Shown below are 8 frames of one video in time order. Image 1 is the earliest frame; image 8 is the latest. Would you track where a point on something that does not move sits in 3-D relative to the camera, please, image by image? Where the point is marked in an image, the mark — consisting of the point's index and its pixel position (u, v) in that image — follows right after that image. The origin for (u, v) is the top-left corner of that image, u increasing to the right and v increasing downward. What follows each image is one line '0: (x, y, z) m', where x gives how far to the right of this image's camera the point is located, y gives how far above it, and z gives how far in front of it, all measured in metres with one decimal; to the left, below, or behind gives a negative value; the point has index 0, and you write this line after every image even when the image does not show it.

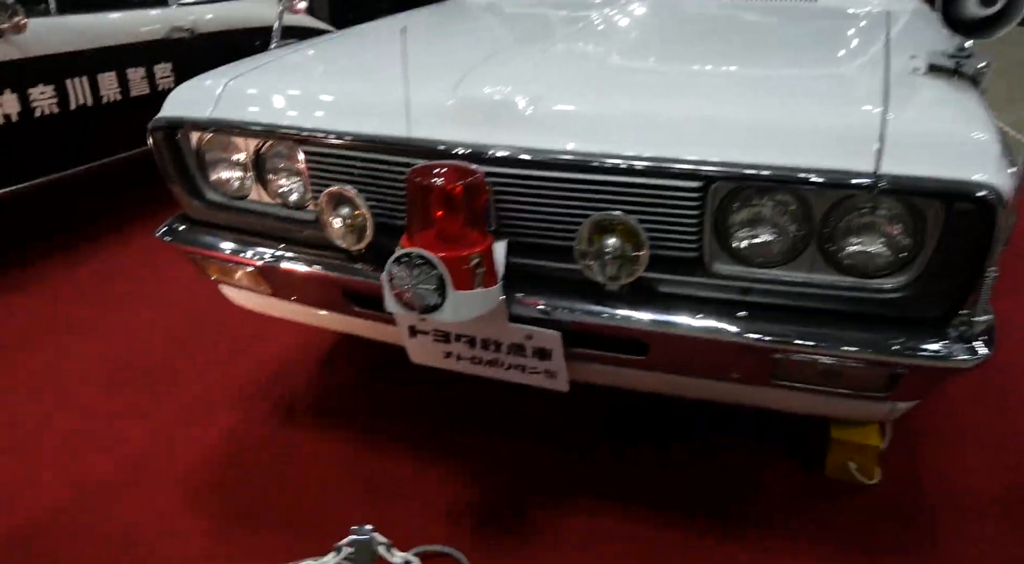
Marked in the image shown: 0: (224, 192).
0: (-0.7, +0.2, +1.8) m
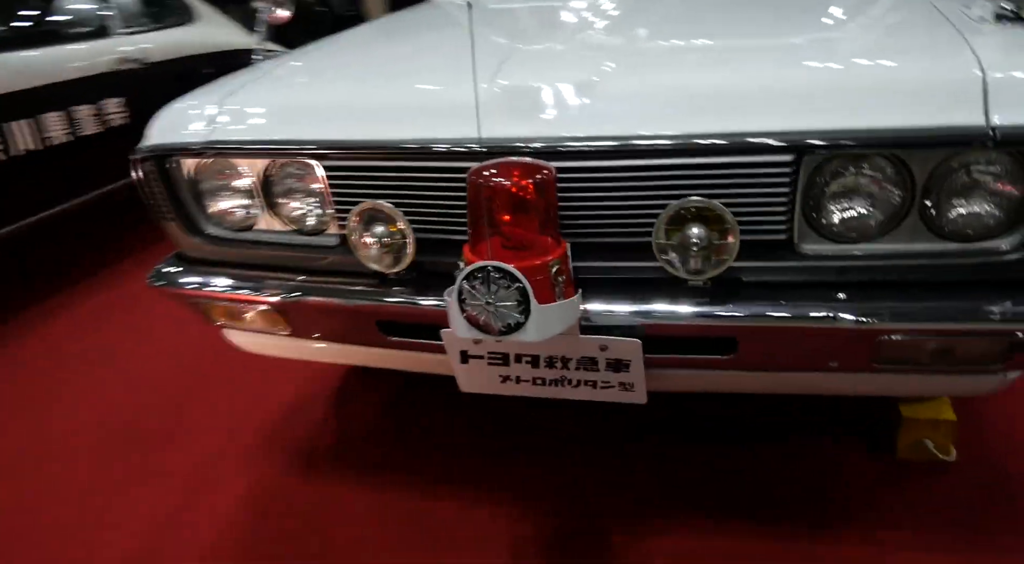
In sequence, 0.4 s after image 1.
0: (-0.6, +0.1, +1.6) m
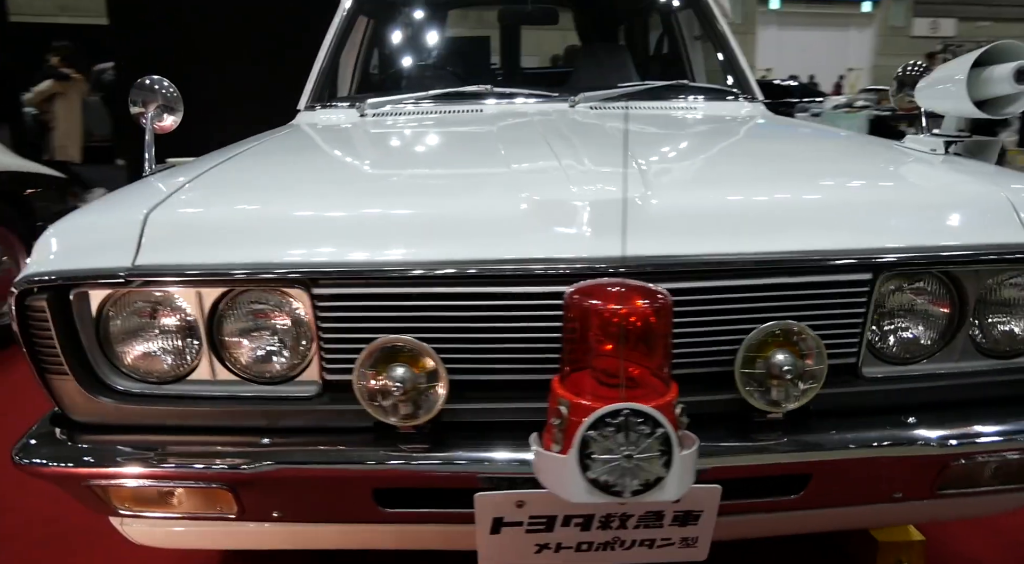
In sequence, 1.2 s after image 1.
0: (-0.6, -0.2, +1.2) m
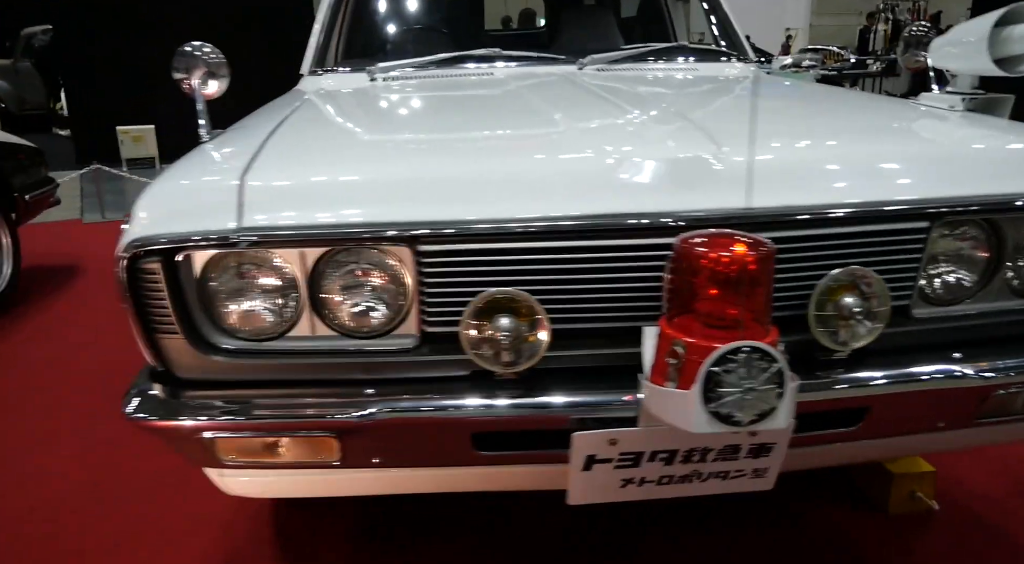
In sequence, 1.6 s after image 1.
0: (-0.4, -0.1, +1.3) m
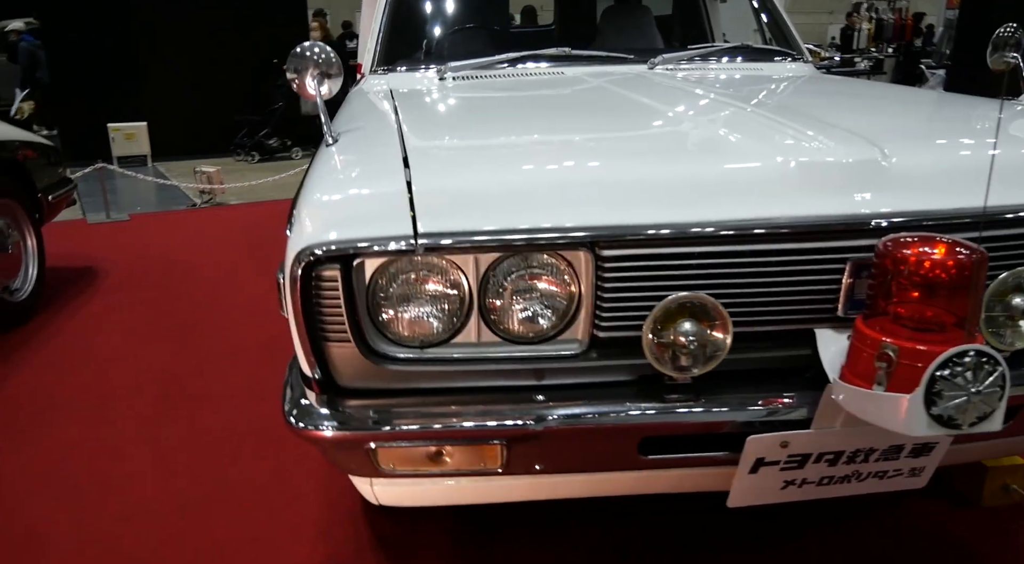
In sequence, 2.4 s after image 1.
0: (-0.2, -0.1, +1.2) m
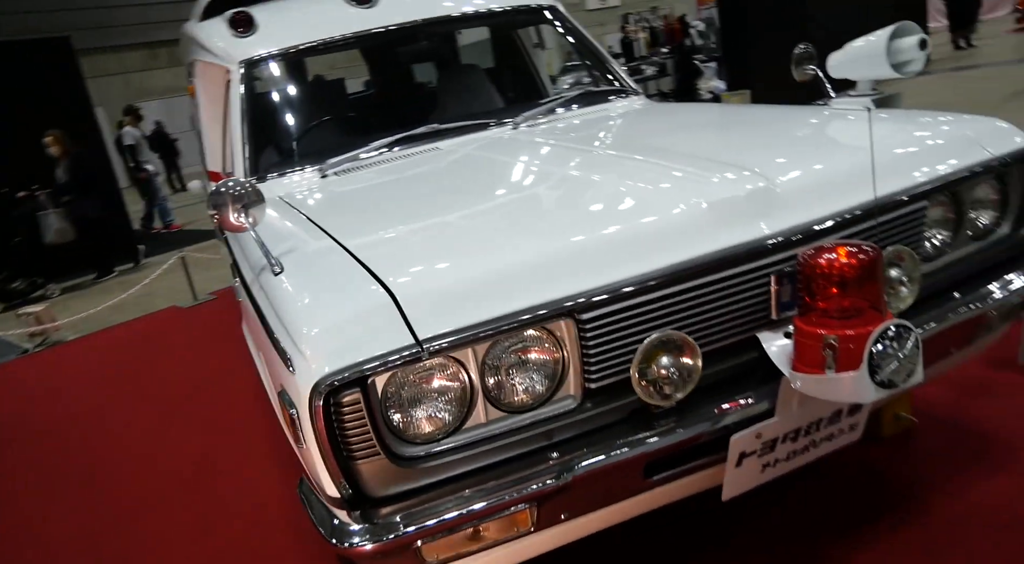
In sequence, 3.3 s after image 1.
0: (-0.1, -0.3, +1.3) m
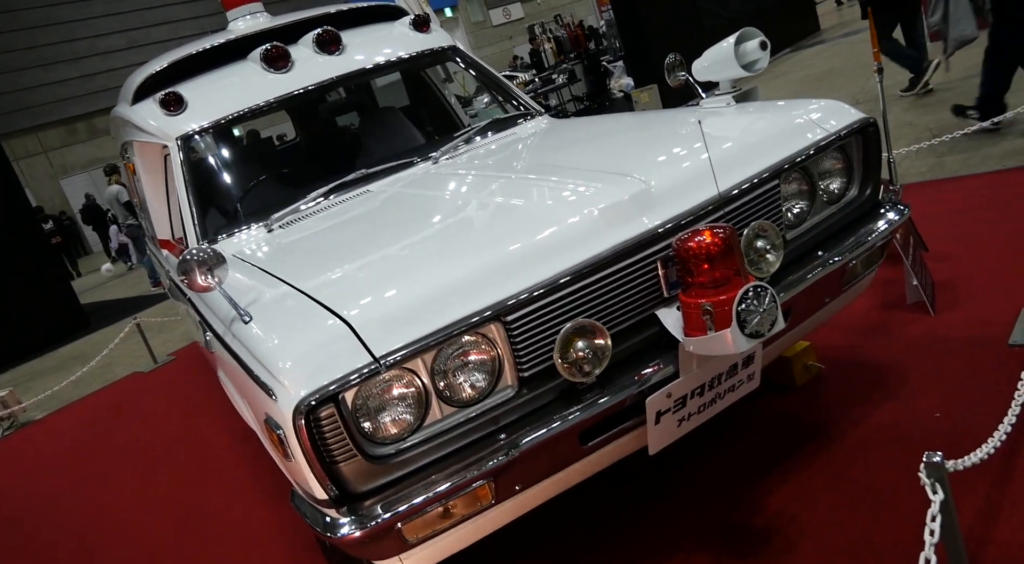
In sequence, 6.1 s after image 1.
0: (-0.2, -0.3, +1.6) m
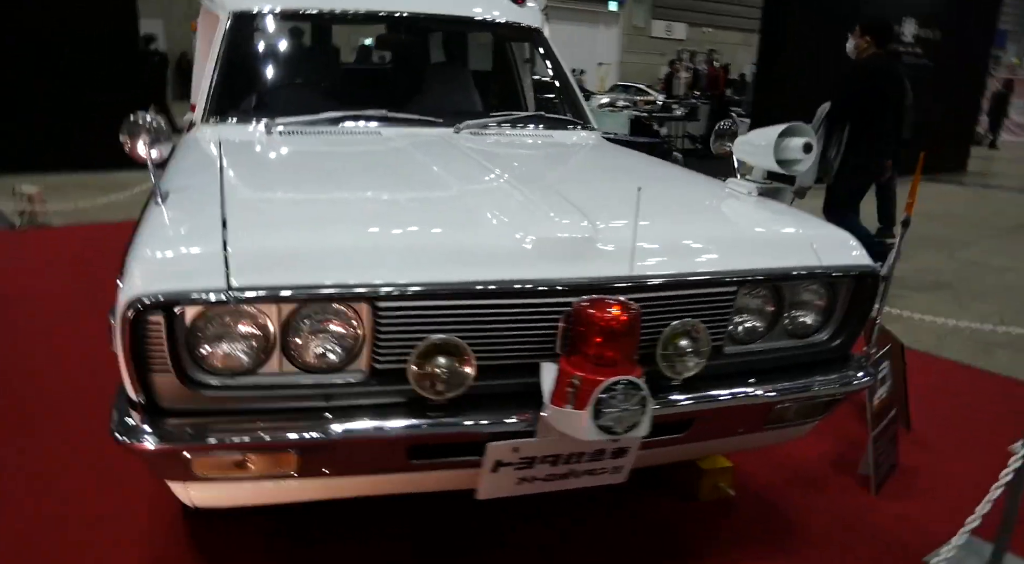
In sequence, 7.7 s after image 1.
0: (-0.6, -0.2, +1.5) m
